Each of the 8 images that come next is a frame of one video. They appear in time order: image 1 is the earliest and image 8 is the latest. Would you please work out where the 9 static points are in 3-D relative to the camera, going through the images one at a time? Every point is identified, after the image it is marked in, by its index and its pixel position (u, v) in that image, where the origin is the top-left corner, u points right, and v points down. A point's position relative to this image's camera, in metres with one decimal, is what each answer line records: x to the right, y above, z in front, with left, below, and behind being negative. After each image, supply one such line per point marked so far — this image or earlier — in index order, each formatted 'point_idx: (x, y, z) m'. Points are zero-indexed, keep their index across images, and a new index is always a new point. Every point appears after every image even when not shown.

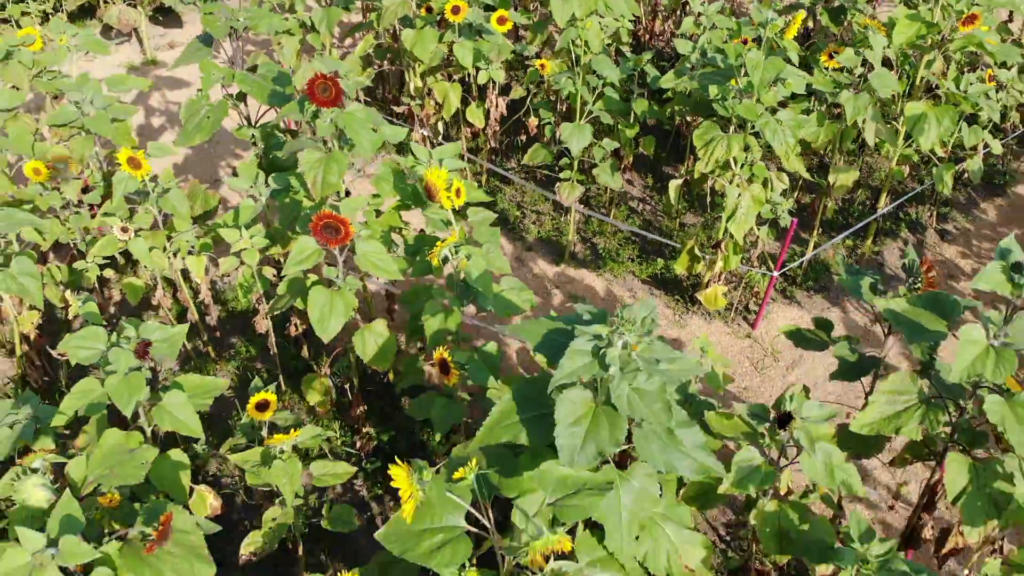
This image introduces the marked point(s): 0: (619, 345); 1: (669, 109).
0: (+0.3, -0.2, +2.1) m
1: (+1.0, +1.2, +4.9) m
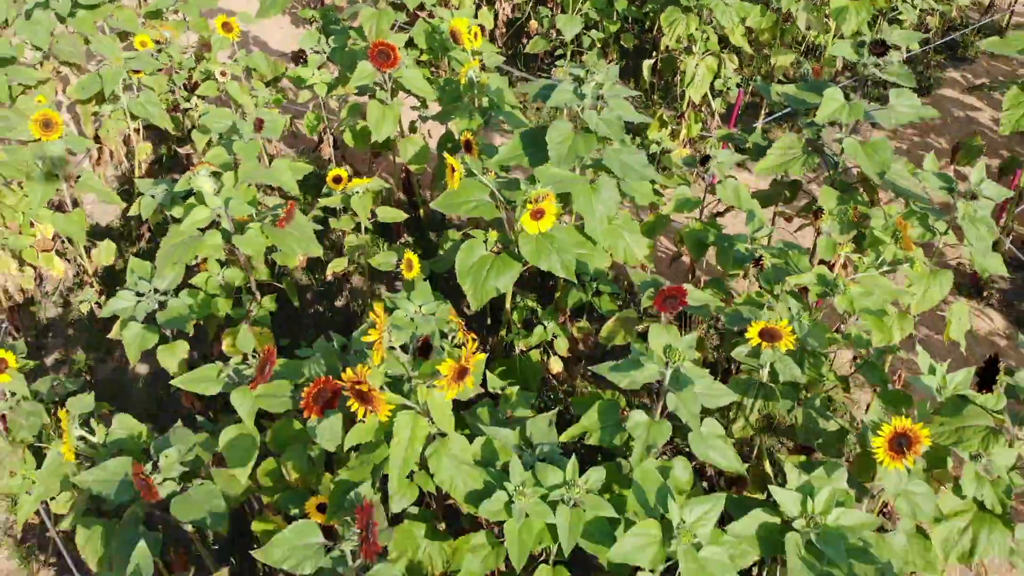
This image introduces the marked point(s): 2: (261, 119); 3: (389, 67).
0: (+0.3, +0.9, +3.2) m
1: (+1.1, +2.2, +6.0) m
2: (-1.4, +0.9, +4.1) m
3: (-0.7, +1.2, +4.1) m
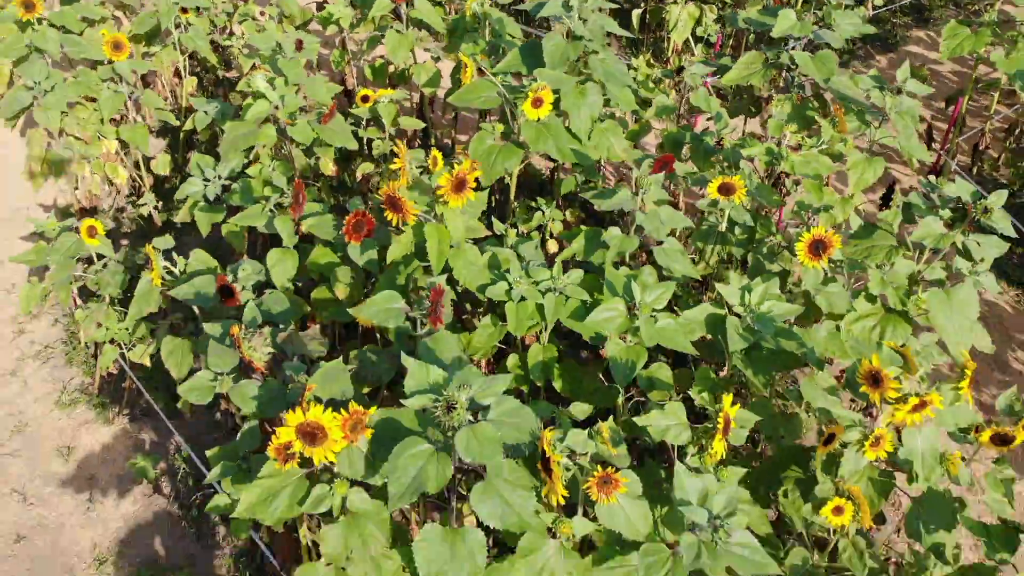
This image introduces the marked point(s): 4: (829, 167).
0: (+0.4, +1.5, +3.9) m
1: (+1.1, +2.8, +6.6) m
2: (-1.3, +1.5, +4.7) m
3: (-0.7, +1.8, +4.8) m
4: (+1.5, +0.6, +3.6) m
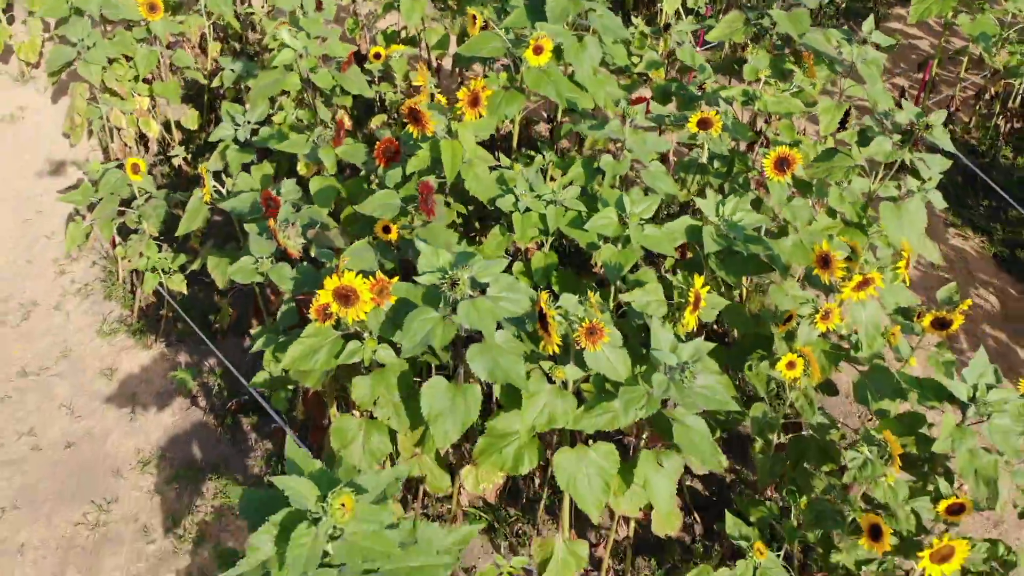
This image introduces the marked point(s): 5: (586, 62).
0: (+0.4, +1.9, +4.3) m
1: (+1.1, +3.2, +7.1) m
2: (-1.3, +1.9, +5.1) m
3: (-0.6, +2.2, +5.2) m
4: (+1.5, +1.0, +4.0) m
5: (+0.4, +1.3, +4.2) m
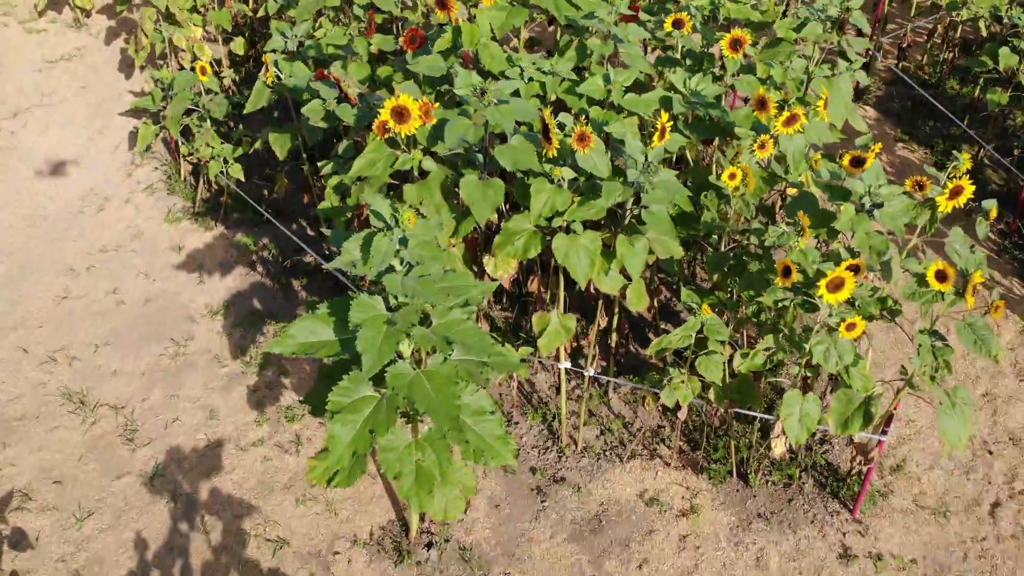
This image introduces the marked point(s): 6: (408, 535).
0: (+0.4, +2.7, +5.1) m
1: (+1.1, +4.0, +7.9) m
2: (-1.3, +2.7, +6.0) m
3: (-0.6, +3.0, +6.0) m
4: (+1.6, +1.8, +4.8) m
5: (+0.4, +2.1, +5.0) m
6: (-0.5, -1.2, +3.9) m
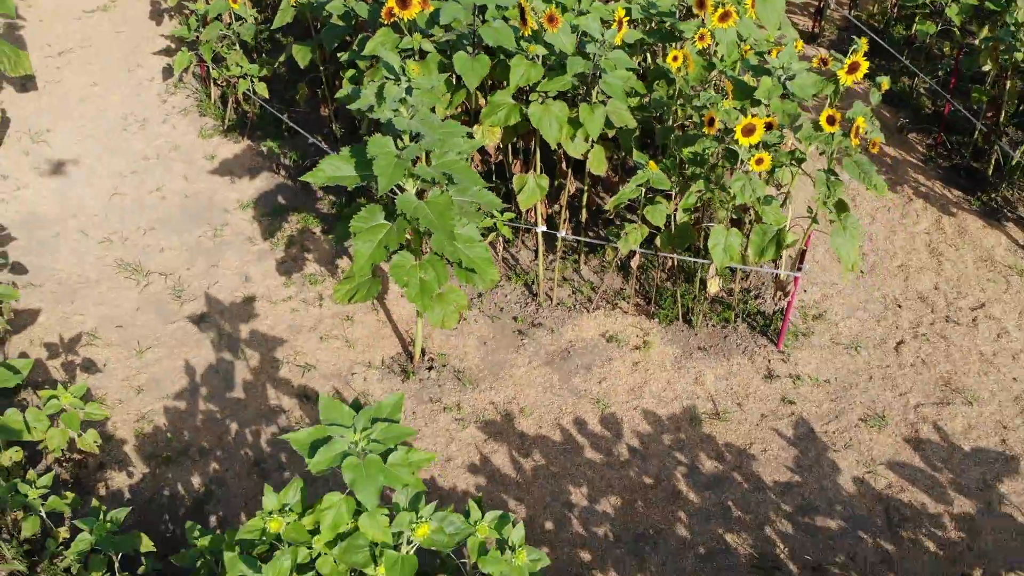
0: (+0.3, +3.5, +5.9) m
1: (+1.0, +4.8, +8.7) m
2: (-1.4, +3.5, +6.8) m
3: (-0.7, +3.8, +6.9) m
4: (+1.5, +2.6, +5.6) m
5: (+0.3, +2.9, +5.8) m
6: (-0.6, -0.4, +4.7) m
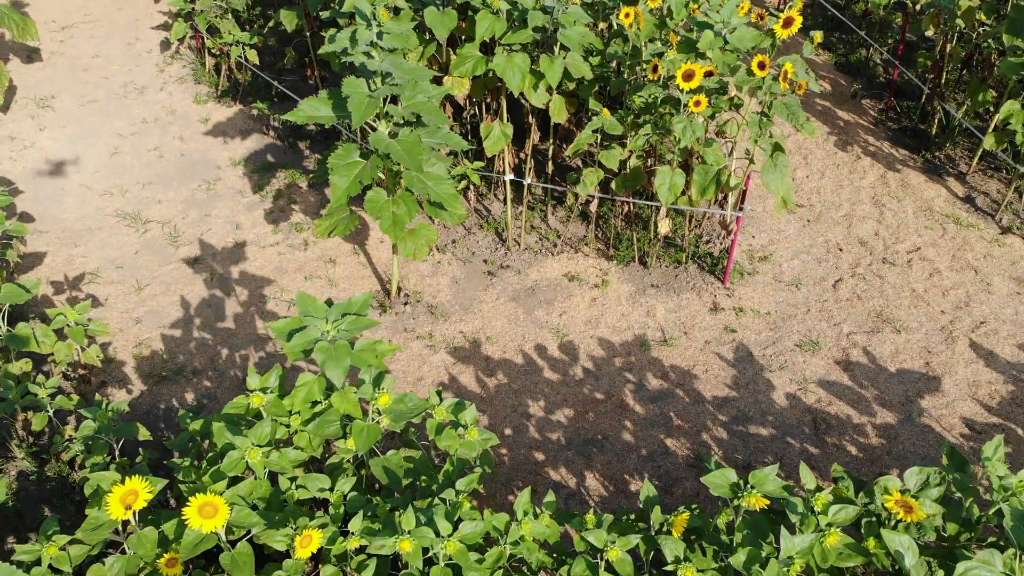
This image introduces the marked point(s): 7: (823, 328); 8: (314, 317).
0: (+0.1, +3.9, +6.3) m
1: (+0.8, +5.2, +9.1) m
2: (-1.6, +3.9, +7.2) m
3: (-0.9, +4.2, +7.3) m
4: (+1.3, +2.9, +6.0) m
5: (+0.1, +3.3, +6.2) m
6: (-0.8, -0.1, +5.1) m
7: (+2.0, -0.3, +4.8) m
8: (-0.9, -0.1, +3.2) m
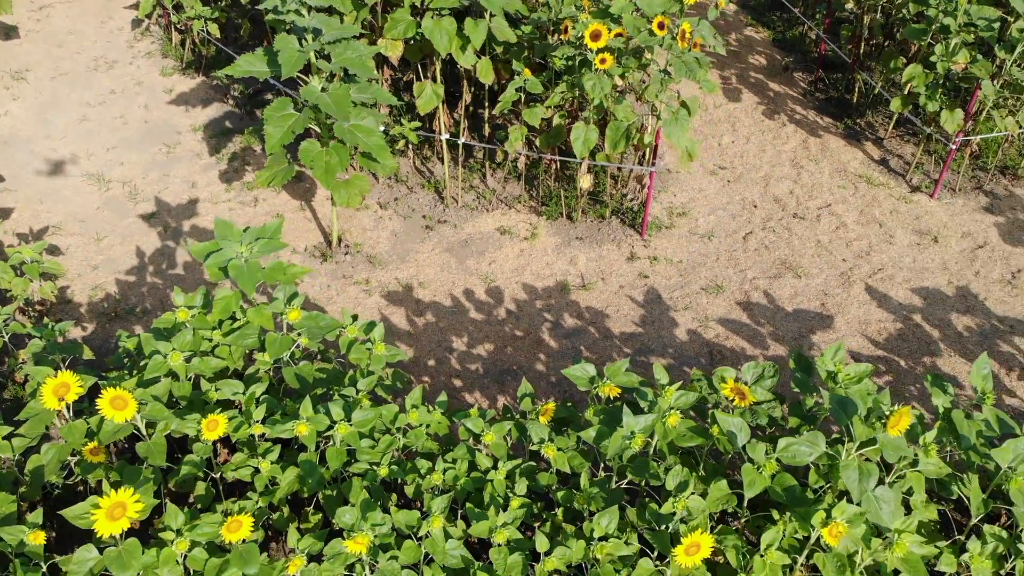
0: (-0.4, +4.2, +6.7) m
1: (+0.3, +5.6, +9.5) m
2: (-2.1, +4.3, +7.6) m
3: (-1.4, +4.6, +7.6) m
4: (+0.8, +3.3, +6.4) m
5: (-0.4, +3.6, +6.6) m
6: (-1.3, +0.3, +5.5) m
7: (+1.5, +0.1, +5.2) m
8: (-1.3, +0.2, +3.6) m
